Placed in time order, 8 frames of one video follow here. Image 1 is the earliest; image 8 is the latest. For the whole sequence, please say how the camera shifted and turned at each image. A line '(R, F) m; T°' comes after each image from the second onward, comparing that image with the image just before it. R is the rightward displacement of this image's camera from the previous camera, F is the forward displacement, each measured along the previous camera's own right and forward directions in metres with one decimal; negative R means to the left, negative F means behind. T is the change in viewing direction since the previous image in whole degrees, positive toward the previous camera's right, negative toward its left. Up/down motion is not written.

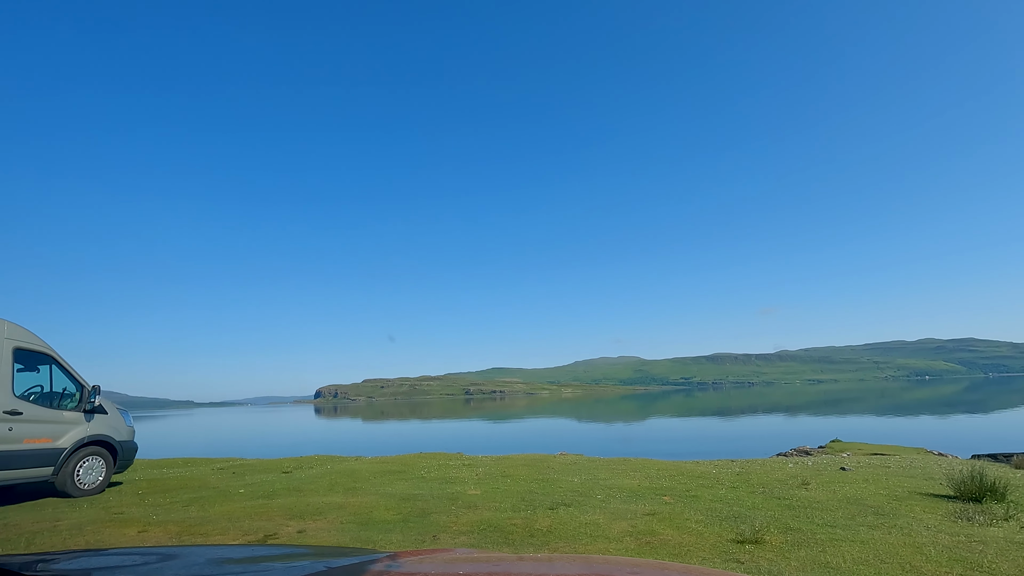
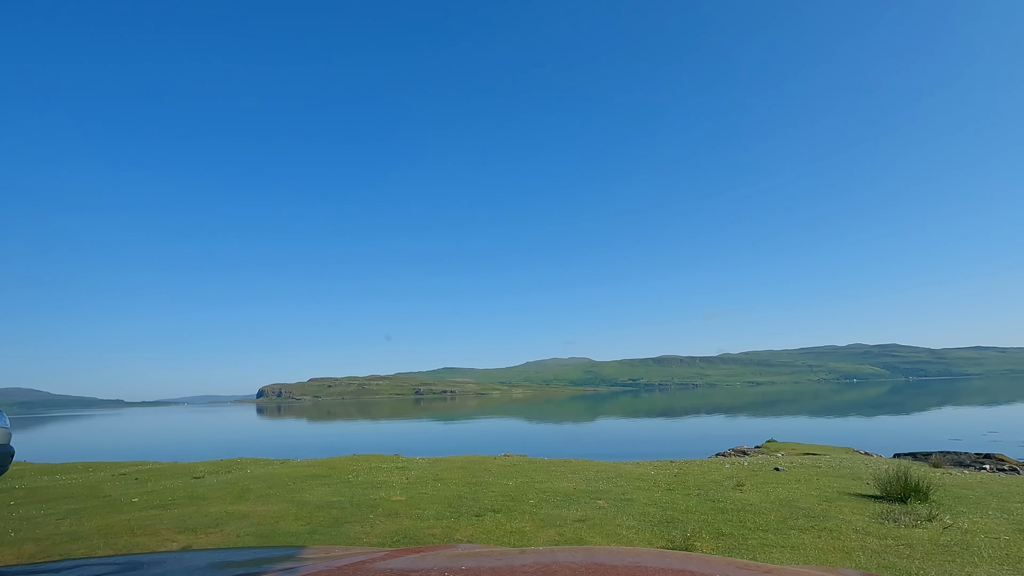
(+0.3, +0.5) m; +5°
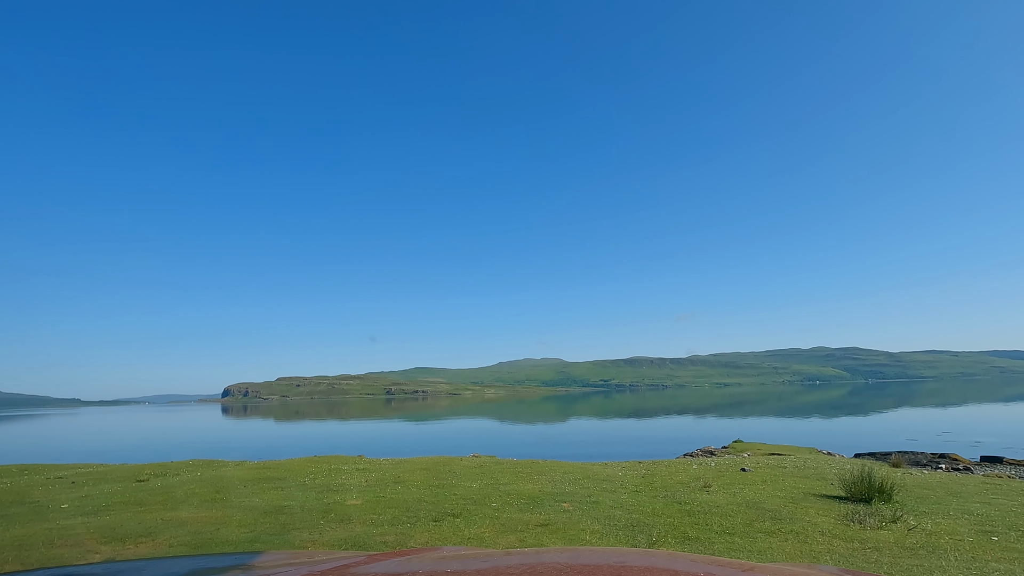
(+0.1, +0.3) m; +3°
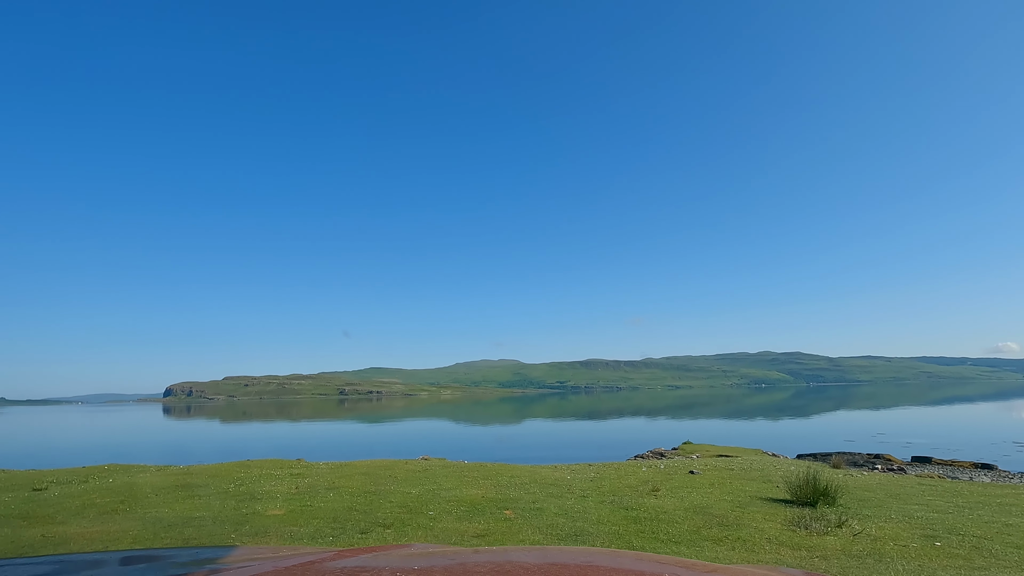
(+0.2, +0.4) m; +4°
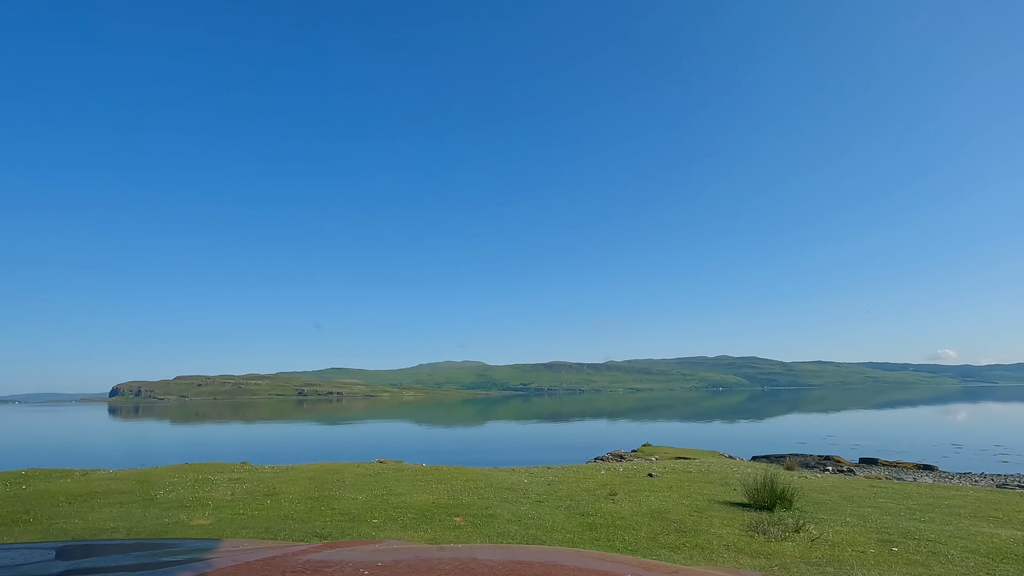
(+0.1, +0.4) m; +4°
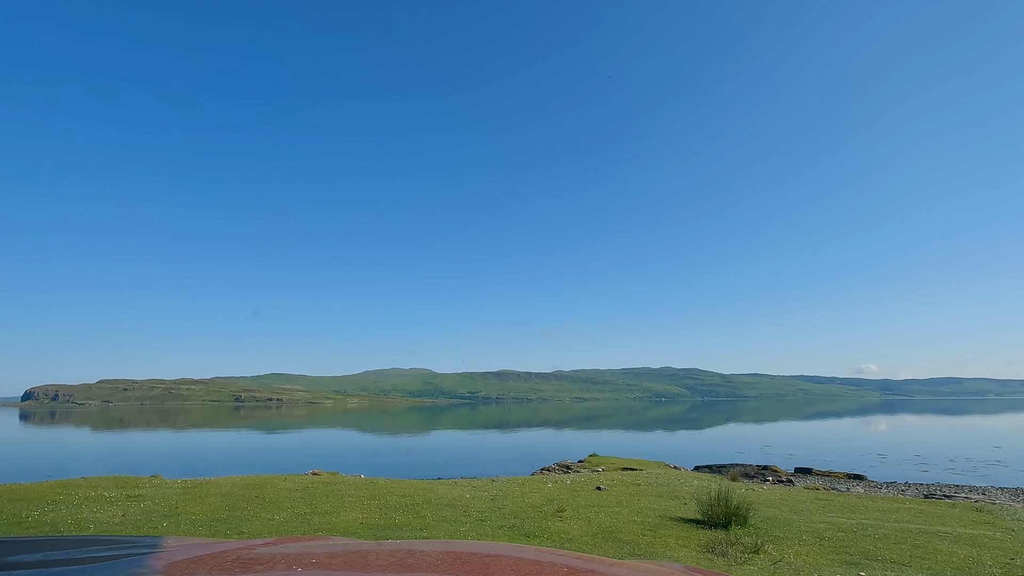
(+0.1, +0.7) m; +5°
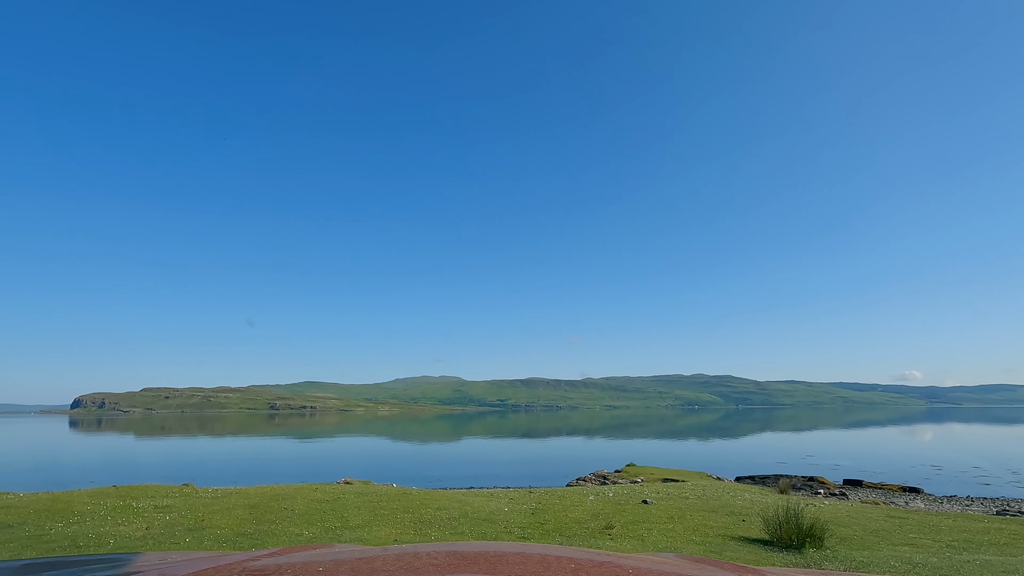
(-0.2, +0.6) m; -3°
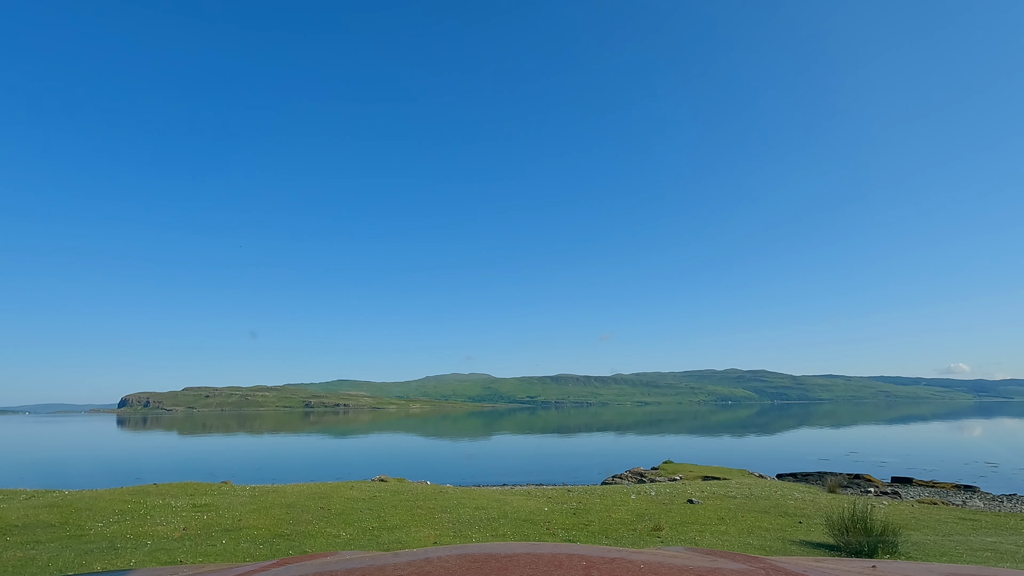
(-0.1, +0.3) m; -3°
